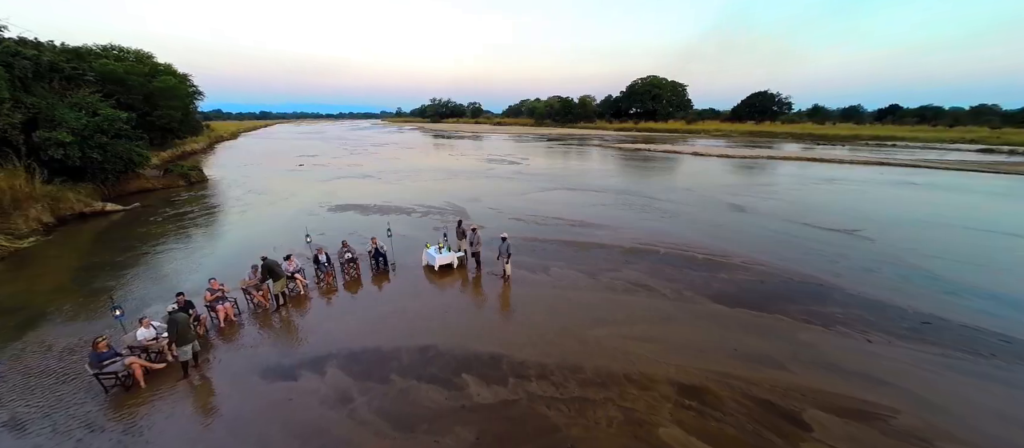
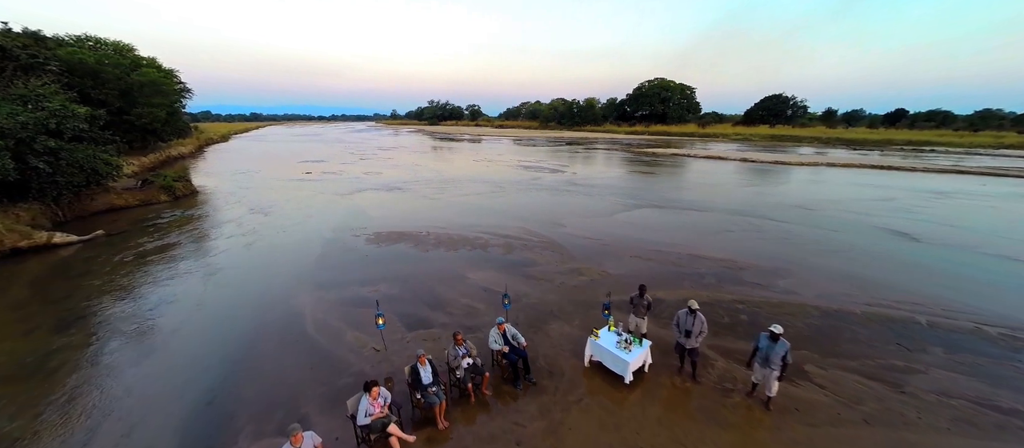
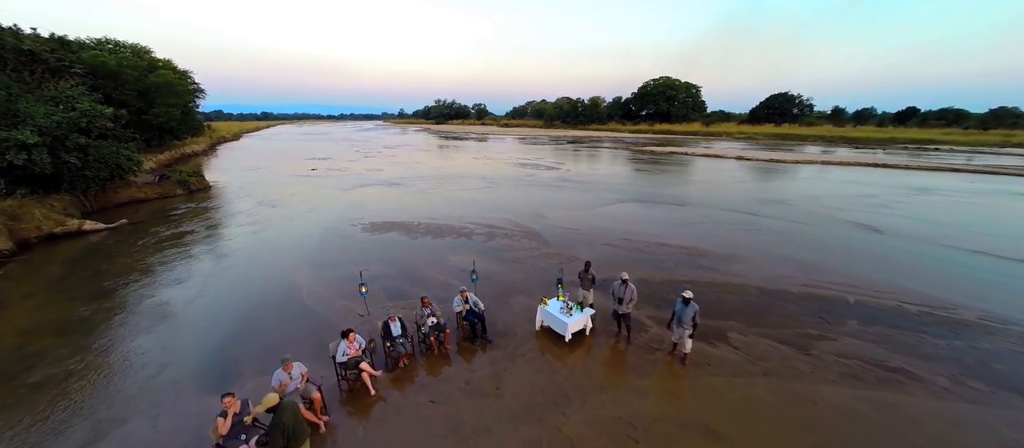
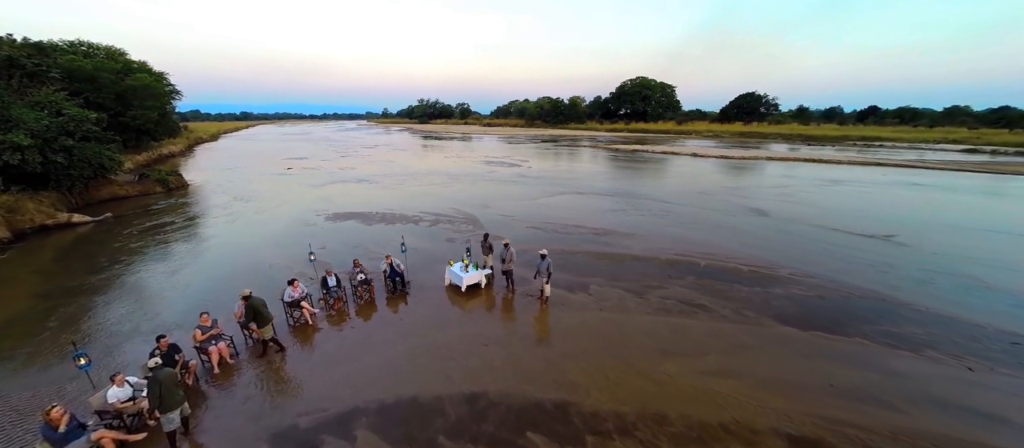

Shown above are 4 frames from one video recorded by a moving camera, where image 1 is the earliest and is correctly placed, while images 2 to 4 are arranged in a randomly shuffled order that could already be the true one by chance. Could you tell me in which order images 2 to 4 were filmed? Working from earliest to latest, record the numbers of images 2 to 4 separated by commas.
4, 3, 2
